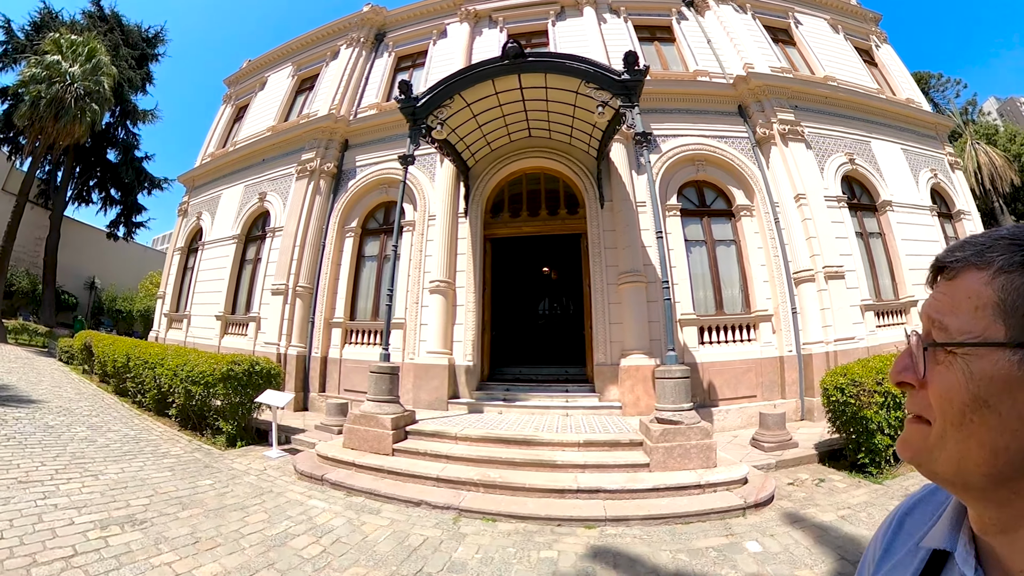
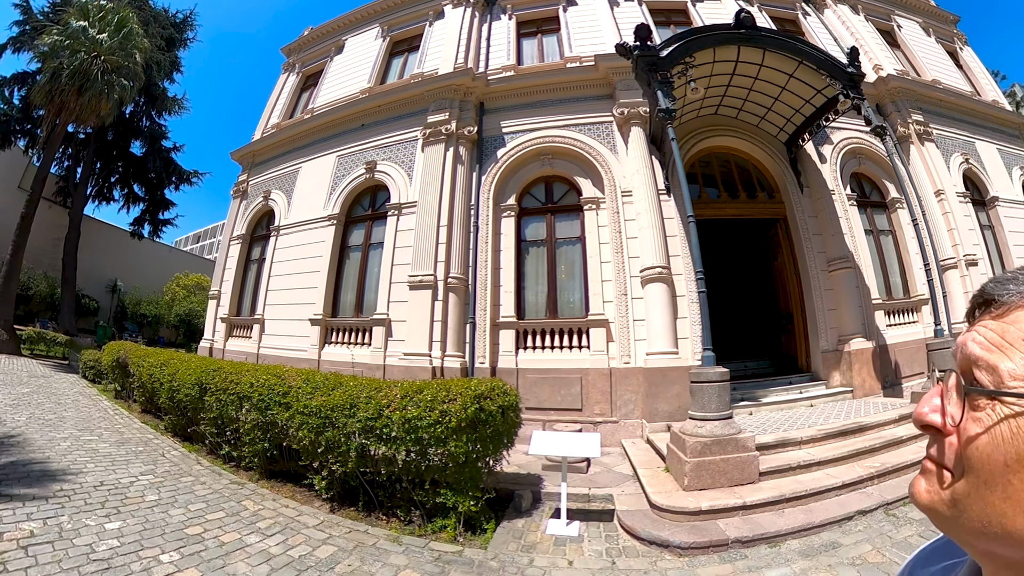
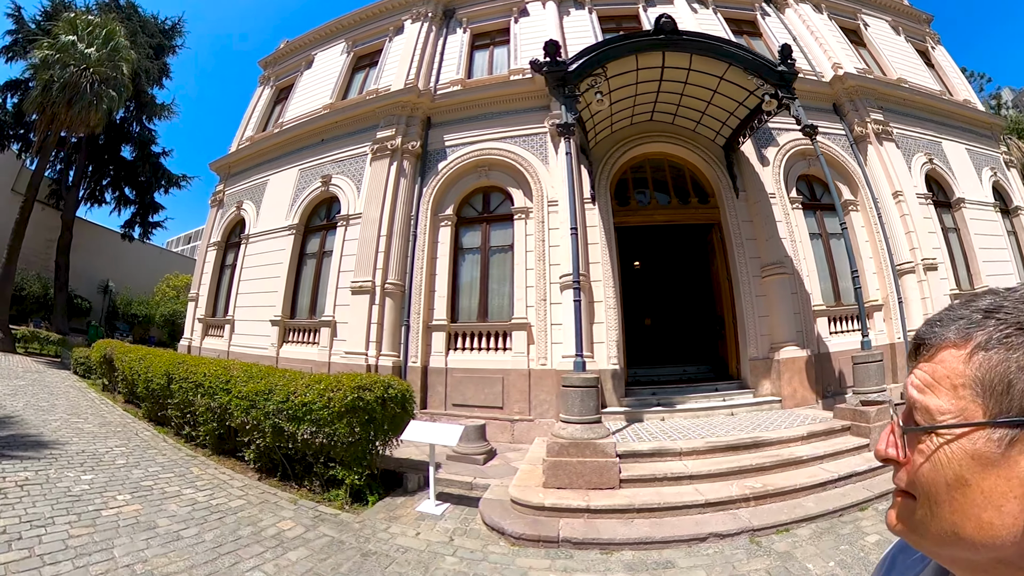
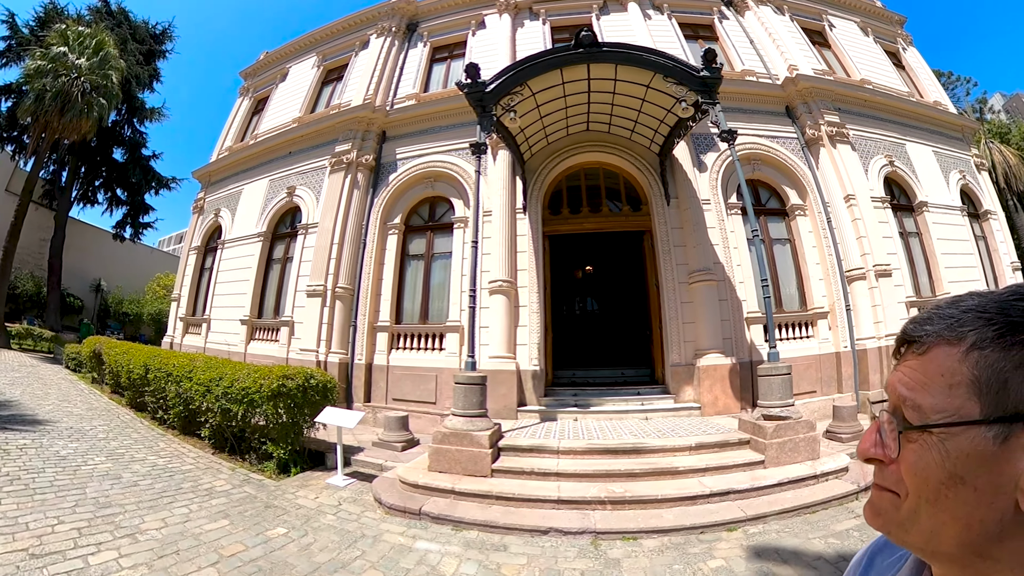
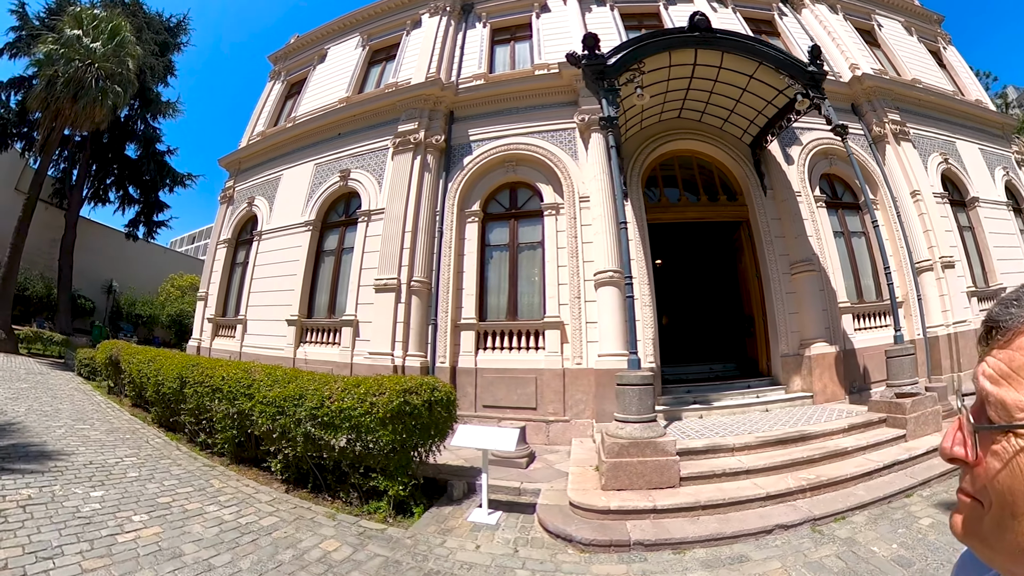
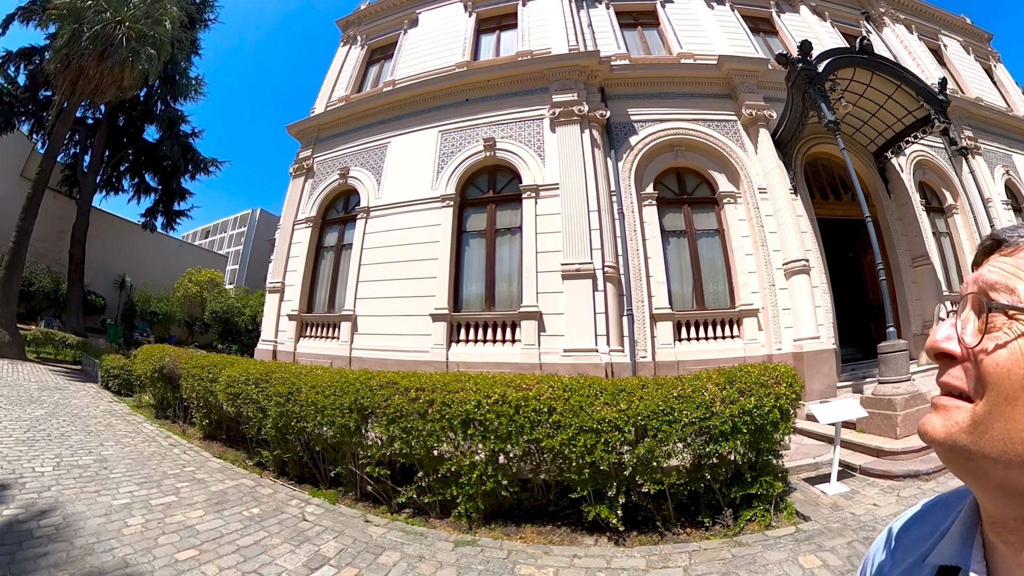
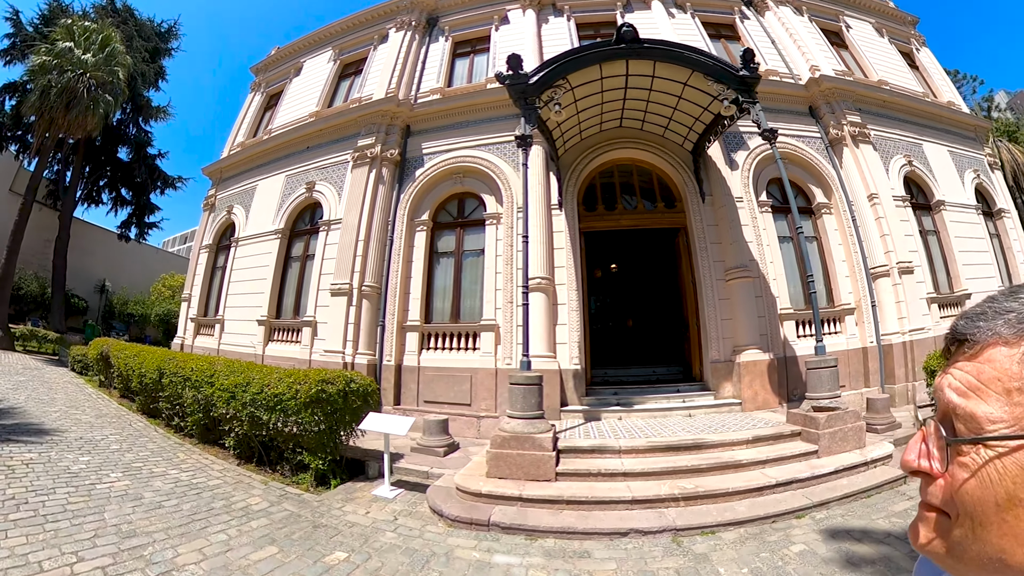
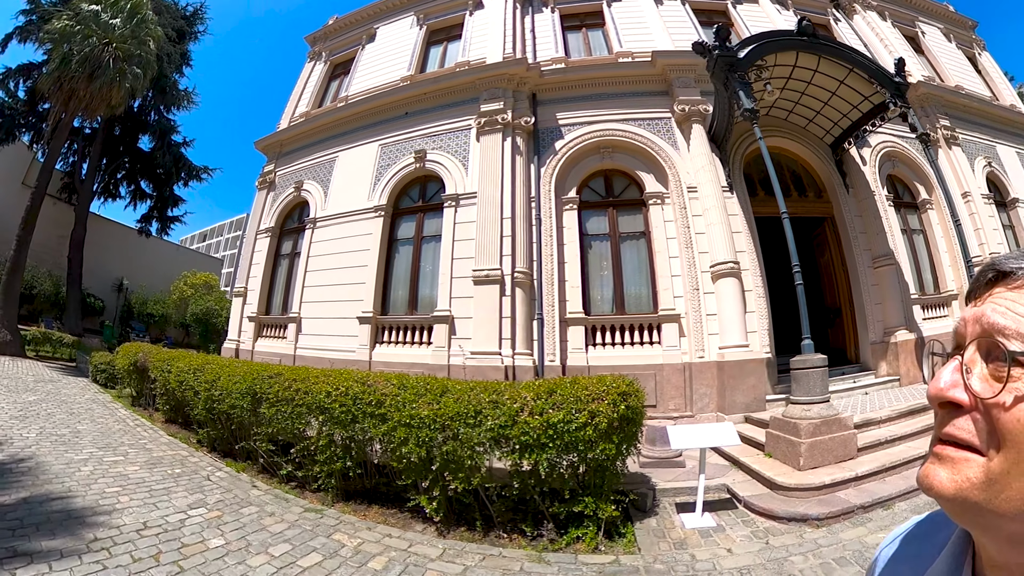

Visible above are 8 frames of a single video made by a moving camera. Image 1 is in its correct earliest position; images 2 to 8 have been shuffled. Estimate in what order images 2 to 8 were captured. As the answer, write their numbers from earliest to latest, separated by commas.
4, 7, 3, 5, 2, 8, 6
